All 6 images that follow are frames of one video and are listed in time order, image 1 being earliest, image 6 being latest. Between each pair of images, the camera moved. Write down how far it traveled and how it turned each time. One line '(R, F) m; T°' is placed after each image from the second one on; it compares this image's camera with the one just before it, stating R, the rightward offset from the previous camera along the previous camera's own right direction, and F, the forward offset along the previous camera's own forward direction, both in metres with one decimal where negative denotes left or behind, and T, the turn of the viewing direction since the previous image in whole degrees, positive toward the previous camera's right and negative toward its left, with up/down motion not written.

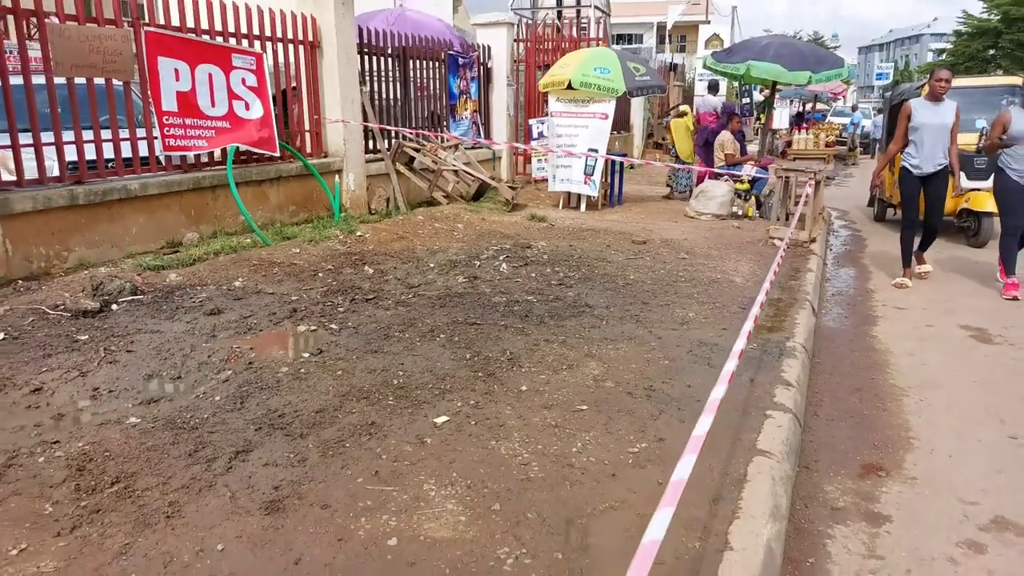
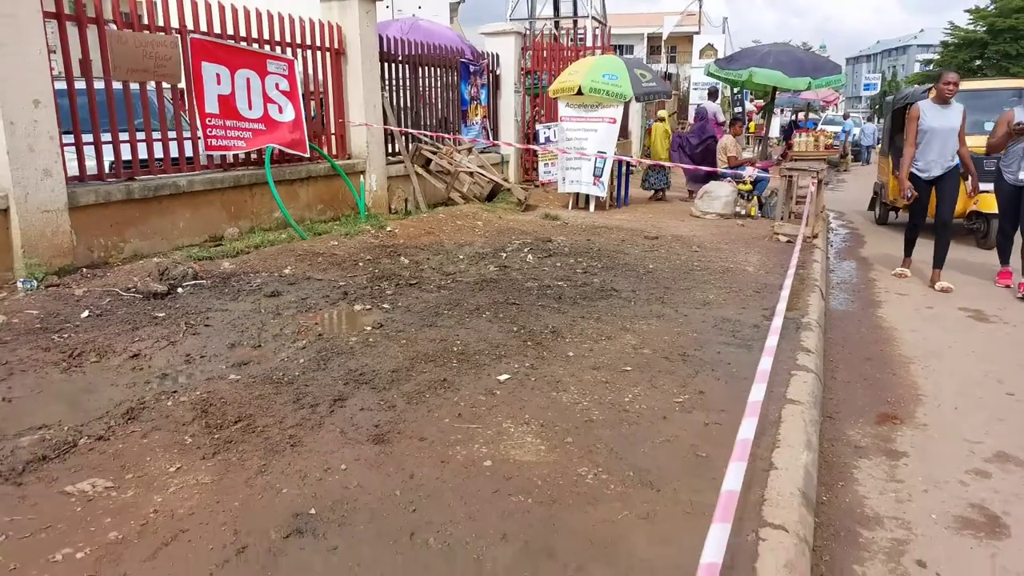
(-0.4, -0.5) m; +1°
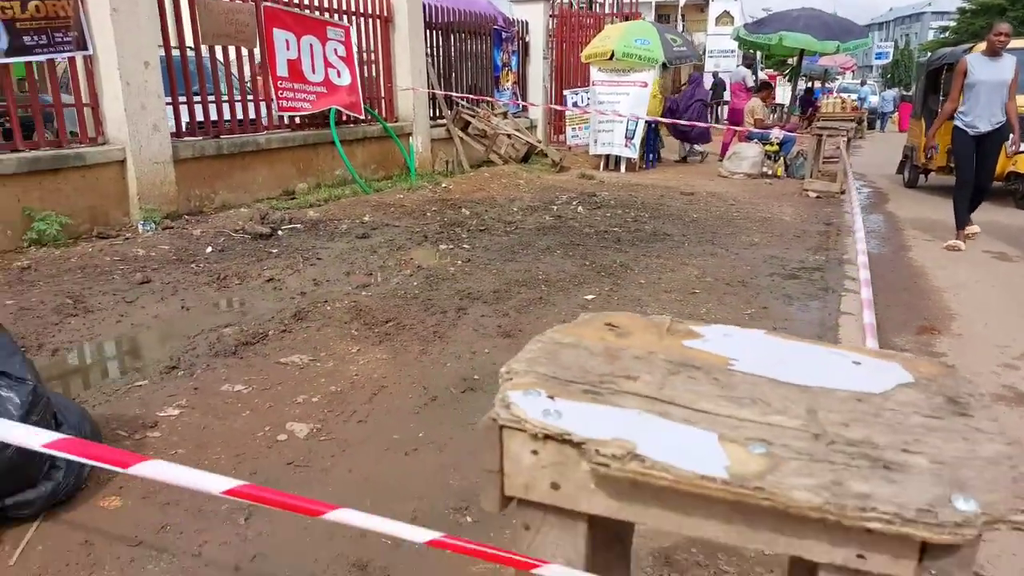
(-0.6, -0.7) m; -1°
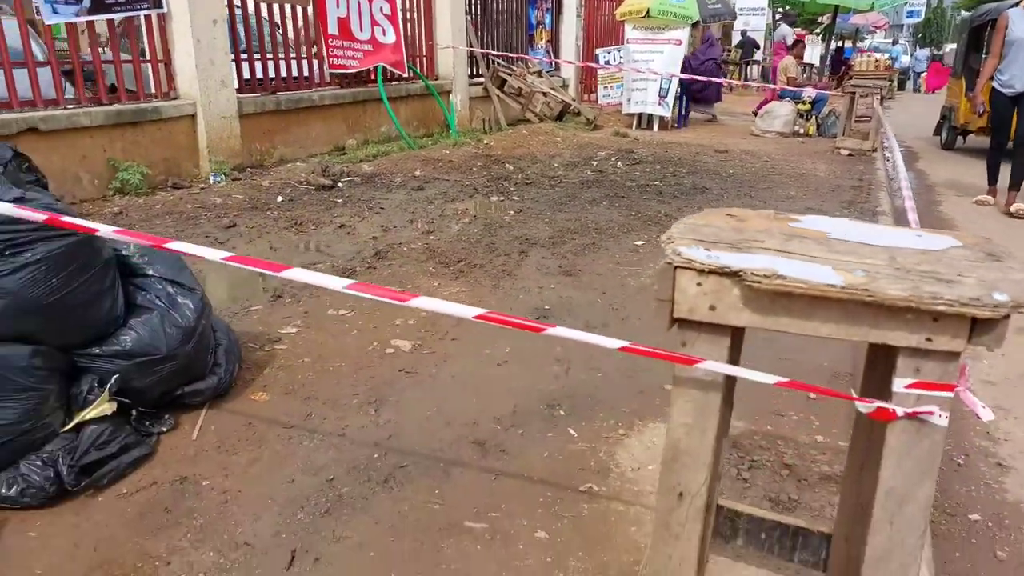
(-0.3, -0.4) m; -2°
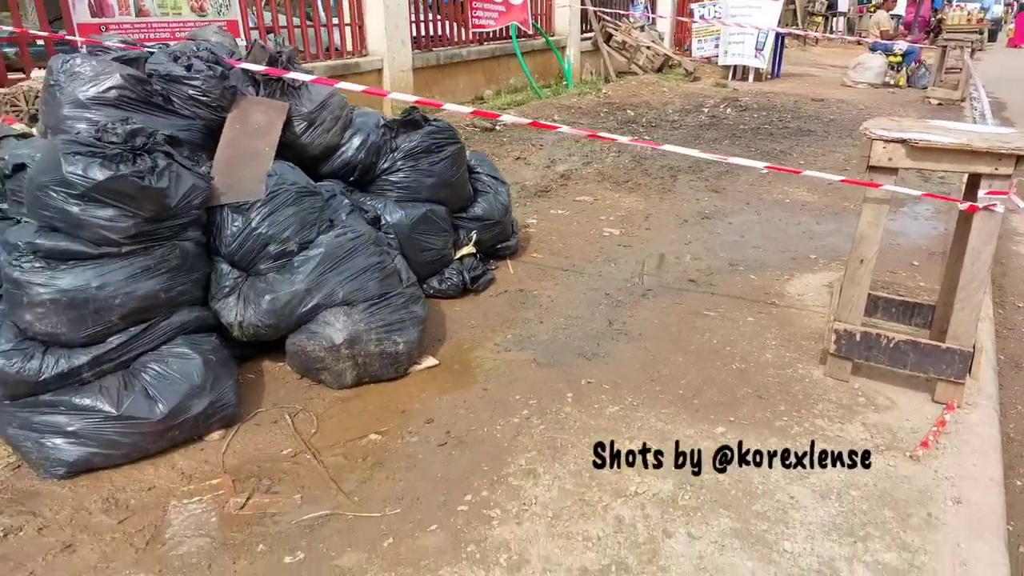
(-0.9, -1.5) m; -5°
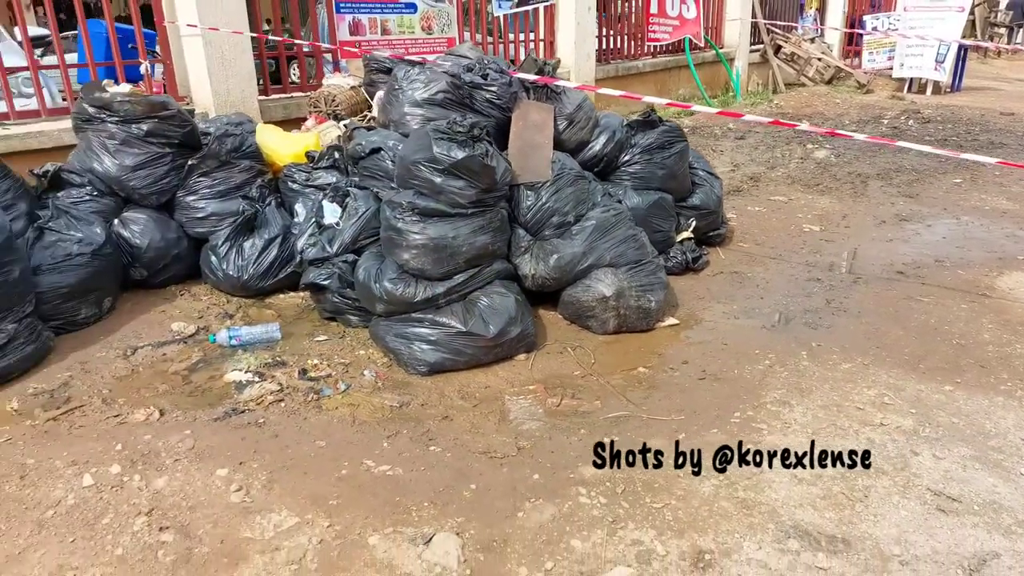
(-0.6, -0.7) m; -10°
